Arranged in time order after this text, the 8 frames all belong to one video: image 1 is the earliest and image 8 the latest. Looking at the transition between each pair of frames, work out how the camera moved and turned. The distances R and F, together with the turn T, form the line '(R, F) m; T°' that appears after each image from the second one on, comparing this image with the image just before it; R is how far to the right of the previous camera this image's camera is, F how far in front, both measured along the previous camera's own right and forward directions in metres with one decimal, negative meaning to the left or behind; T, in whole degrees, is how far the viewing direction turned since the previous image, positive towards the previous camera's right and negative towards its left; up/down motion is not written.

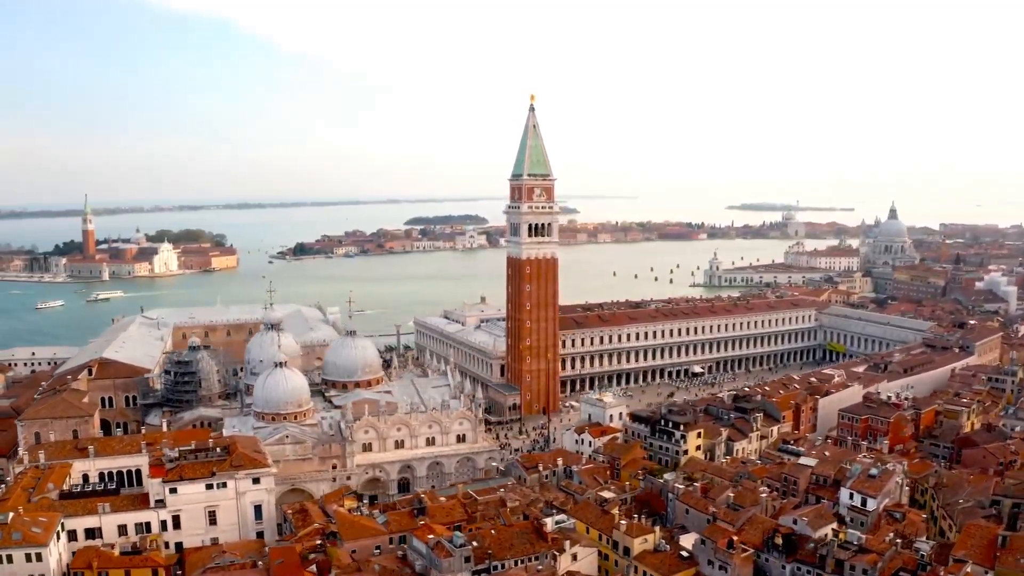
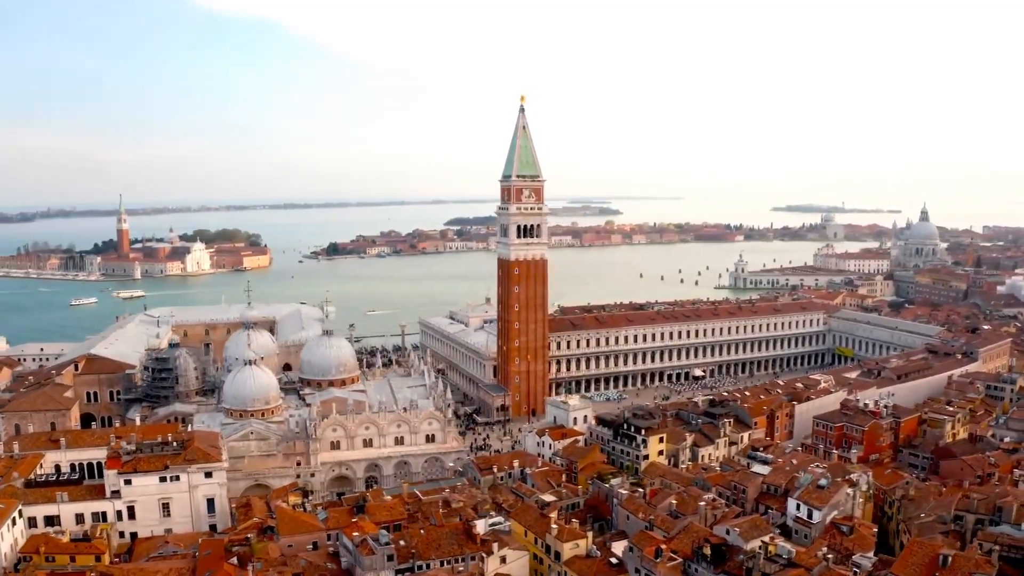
(+3.6, +0.1) m; -4°
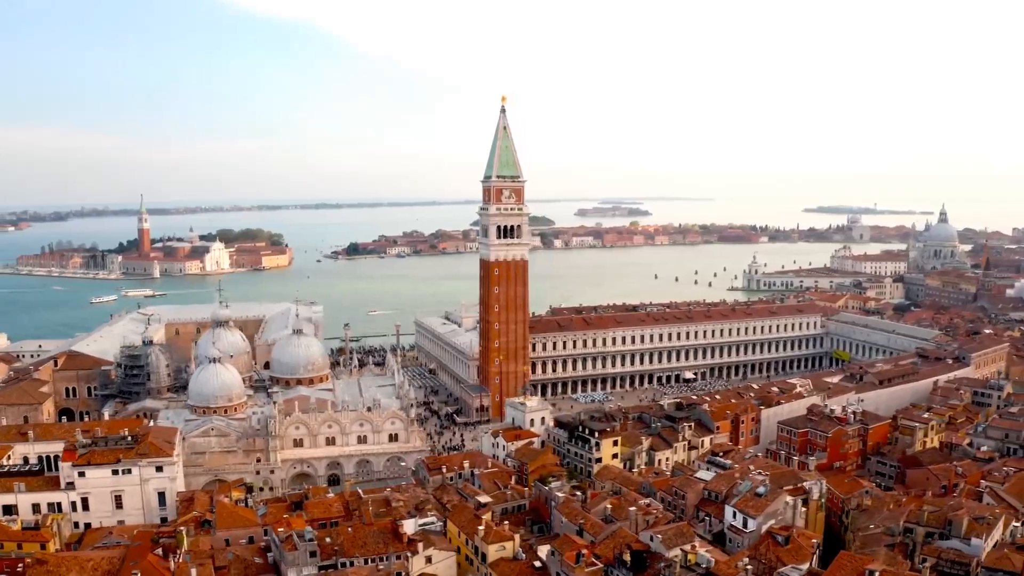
(+3.3, +0.1) m; -3°
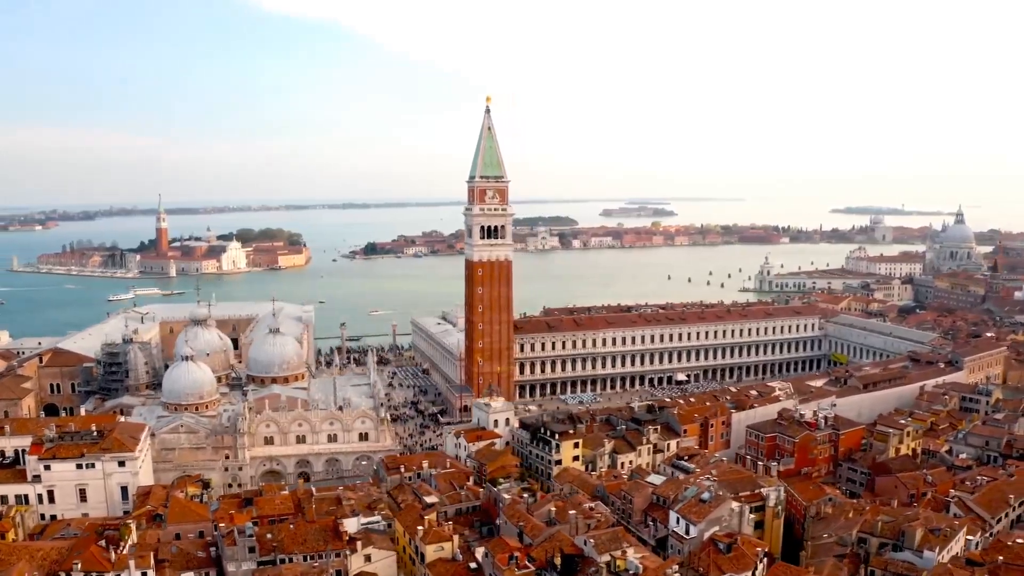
(+2.8, +0.1) m; -3°
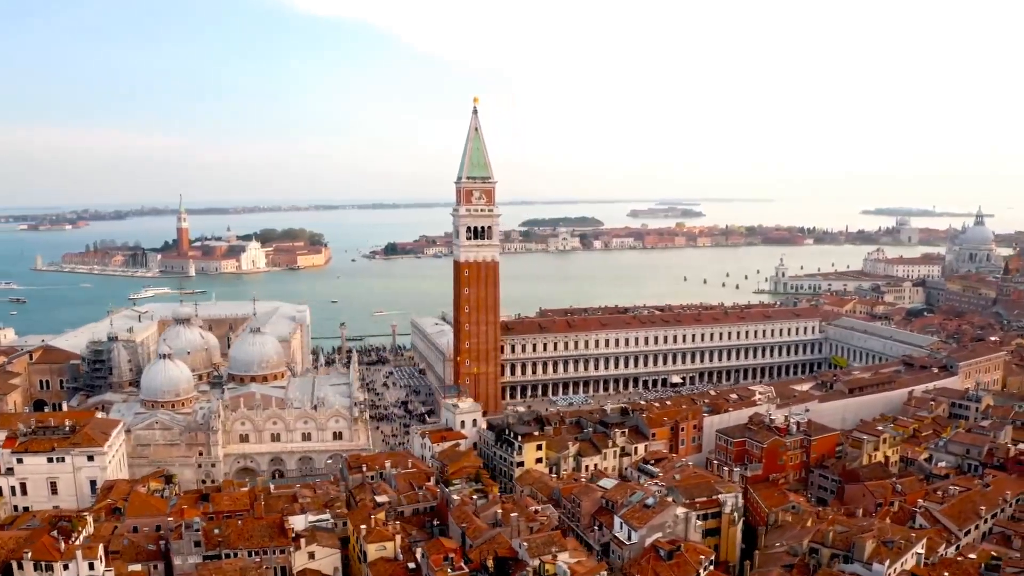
(+2.8, +0.1) m; -3°
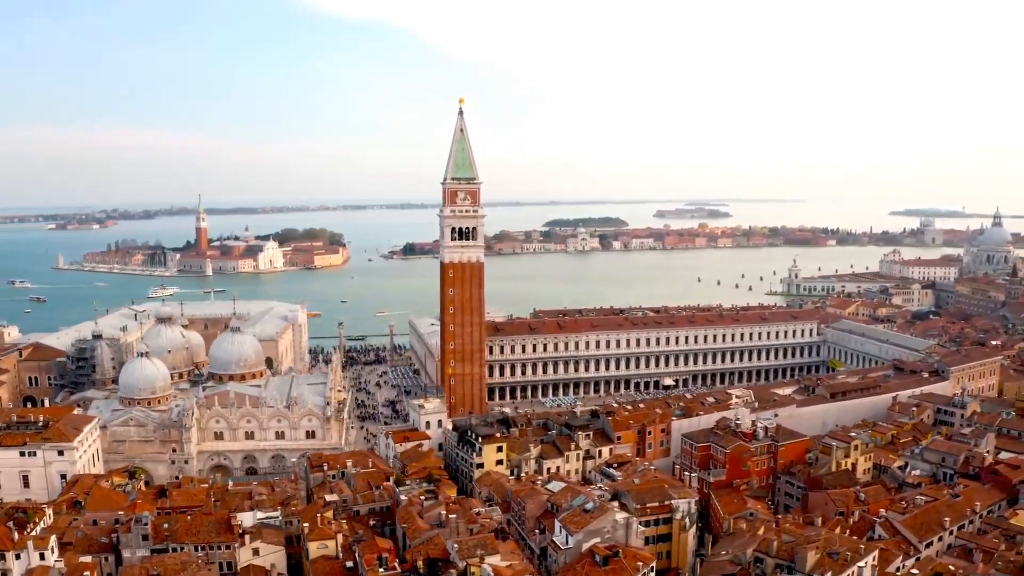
(+2.8, +0.2) m; -3°
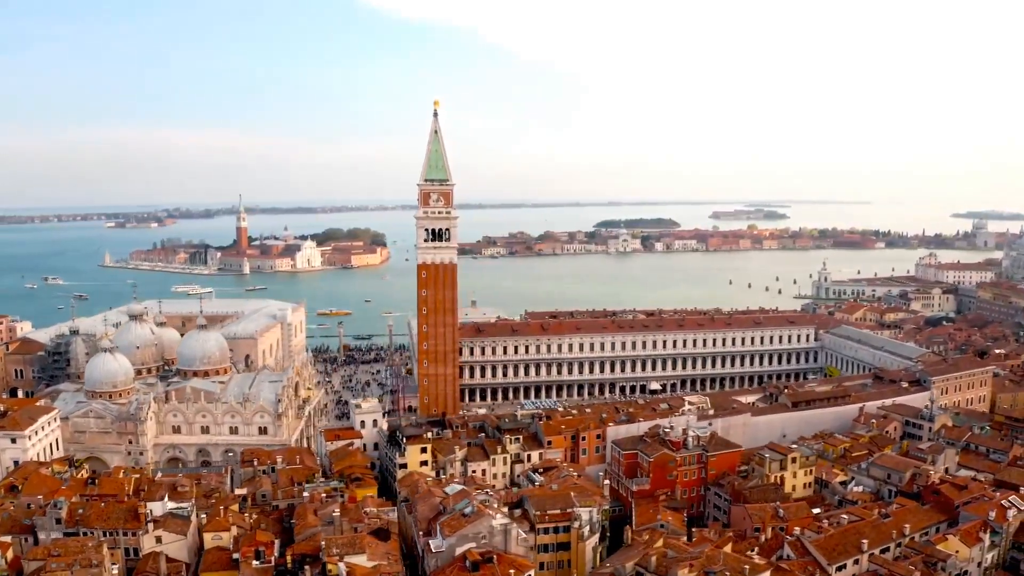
(+5.6, +0.5) m; -5°
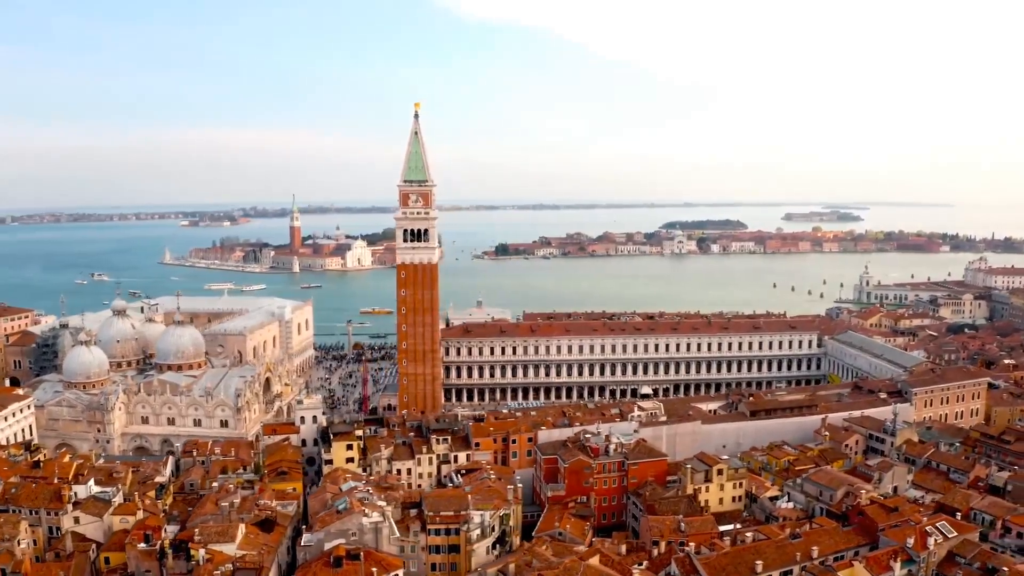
(+6.2, +0.7) m; -7°
